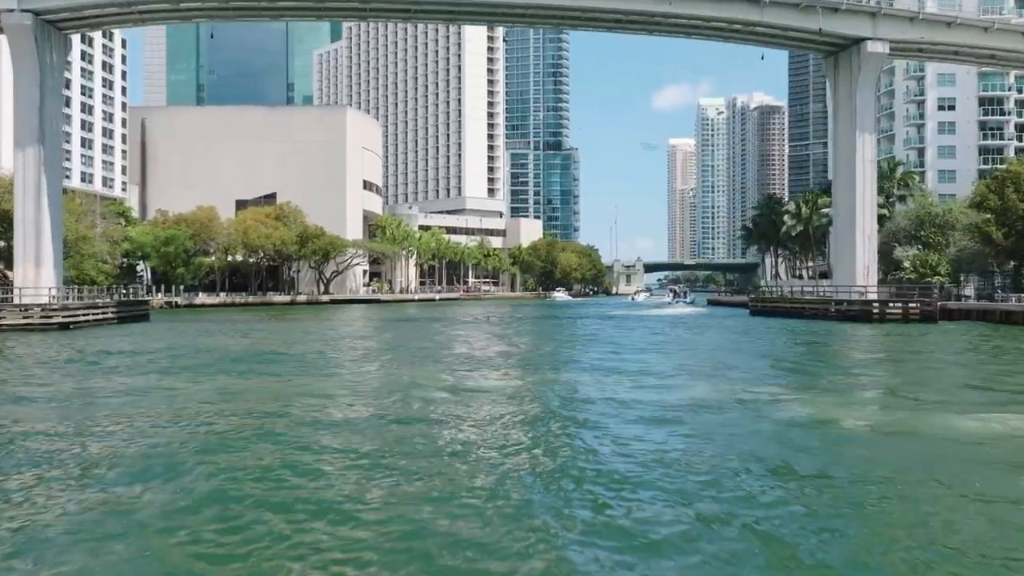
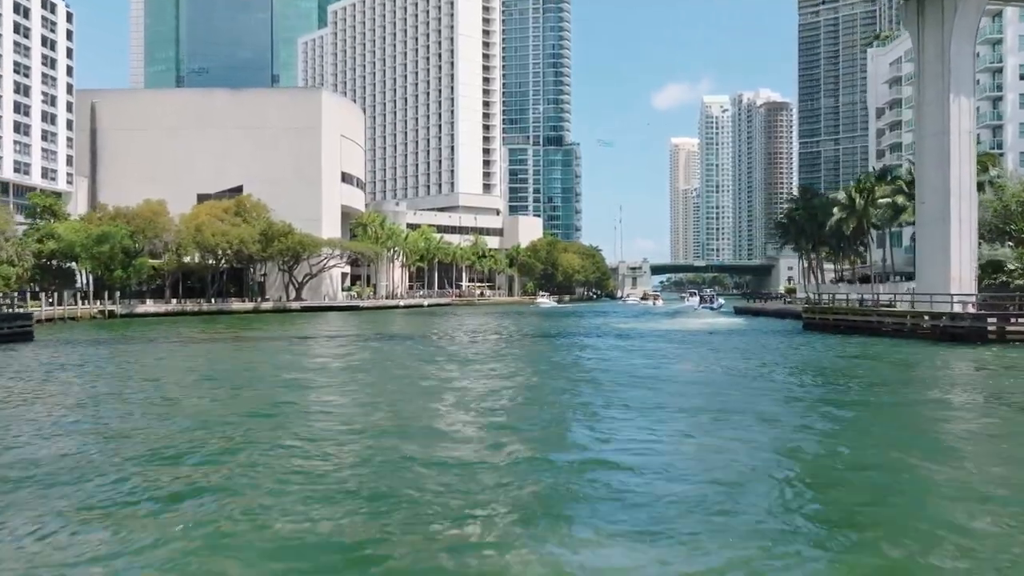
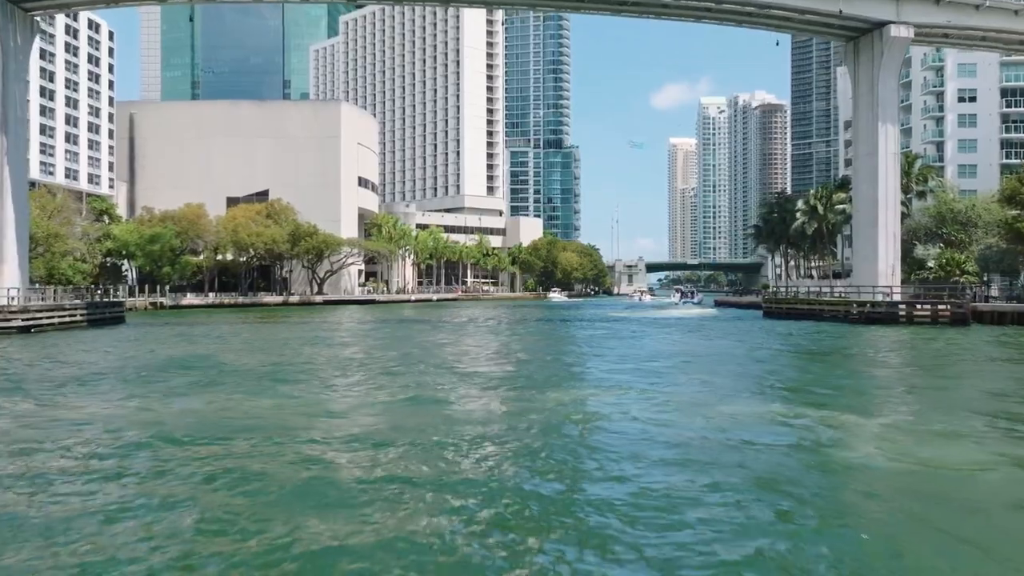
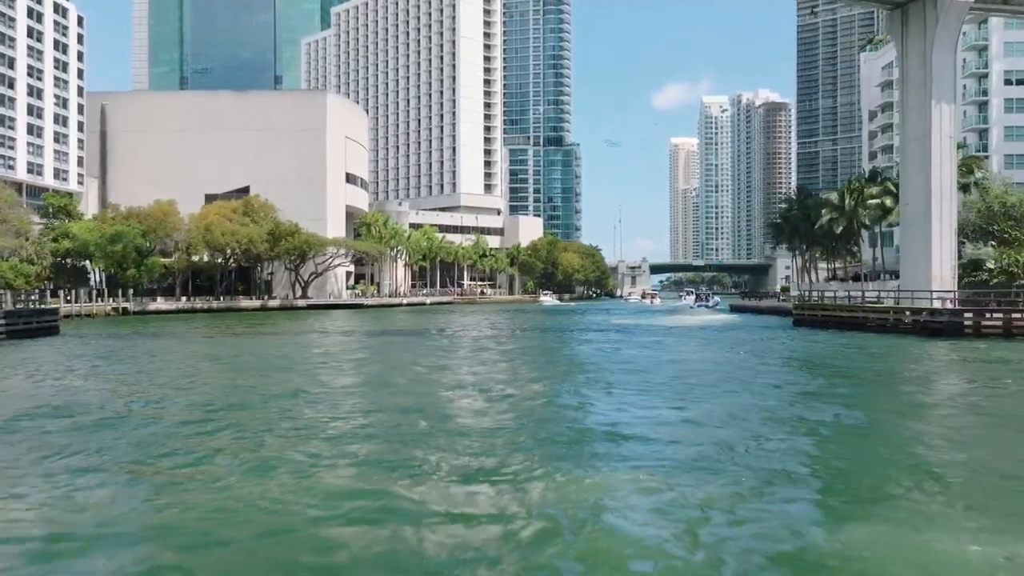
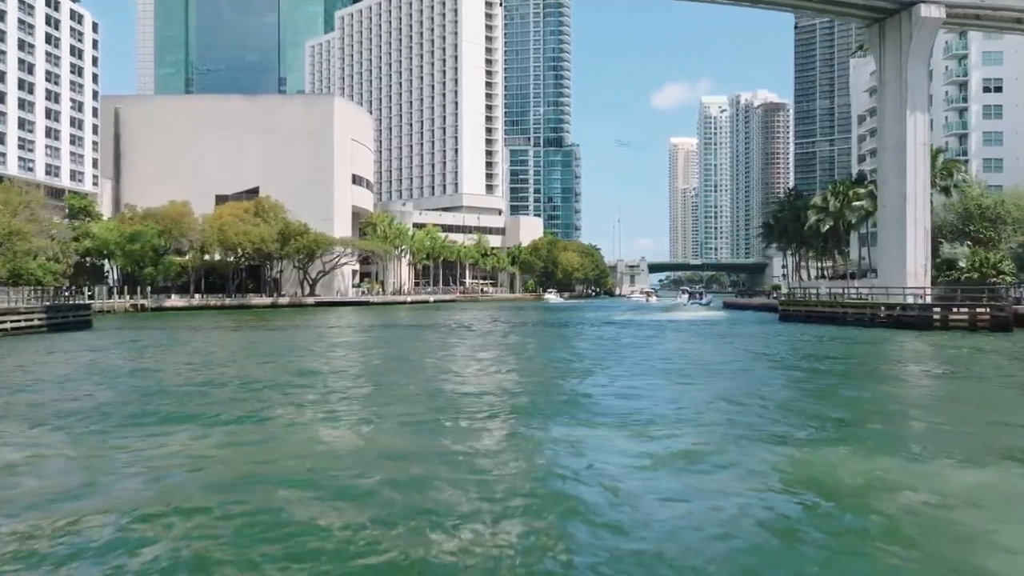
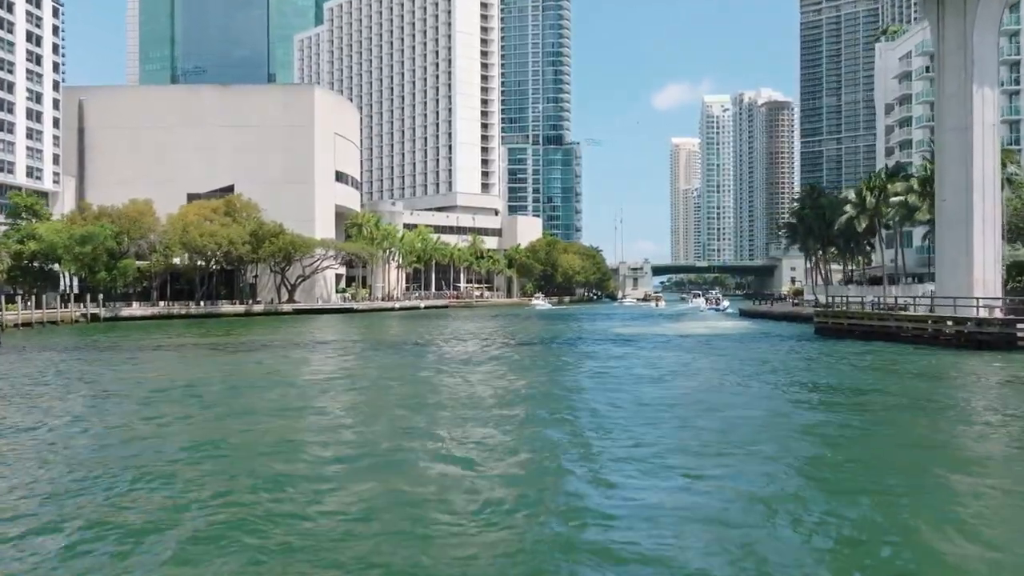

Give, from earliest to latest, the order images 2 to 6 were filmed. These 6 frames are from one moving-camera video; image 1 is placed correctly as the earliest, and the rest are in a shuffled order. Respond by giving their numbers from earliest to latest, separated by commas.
3, 5, 4, 2, 6
